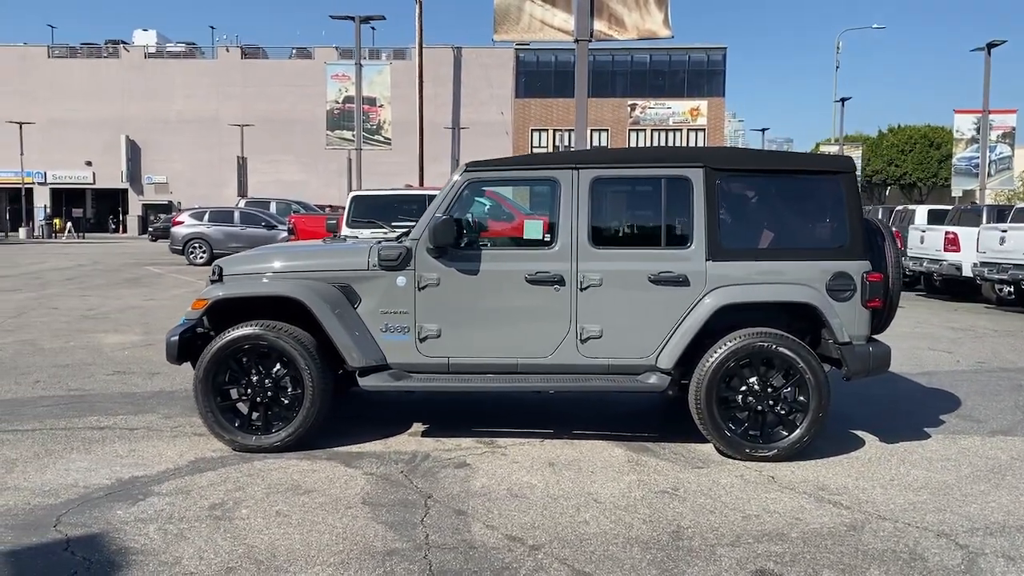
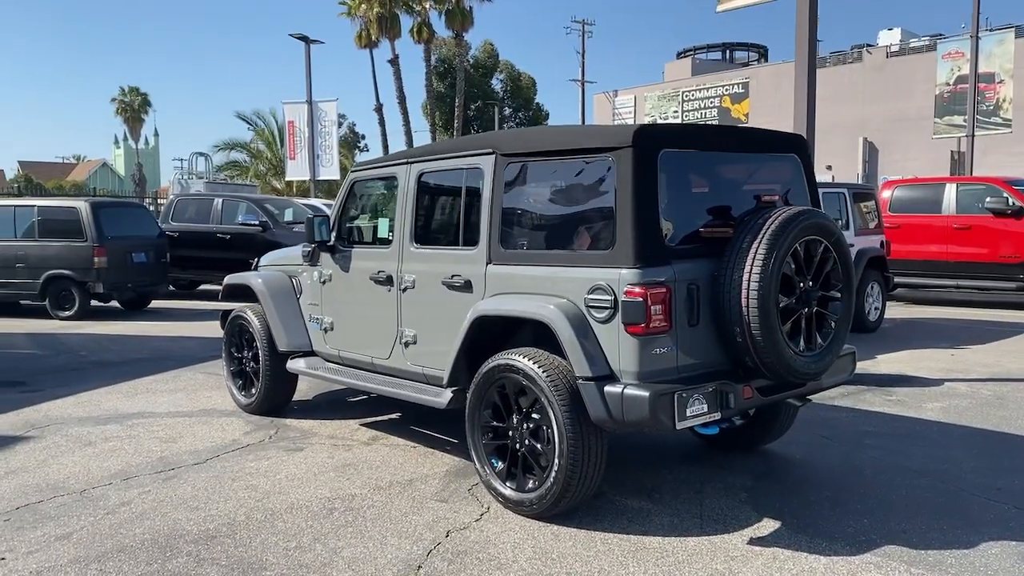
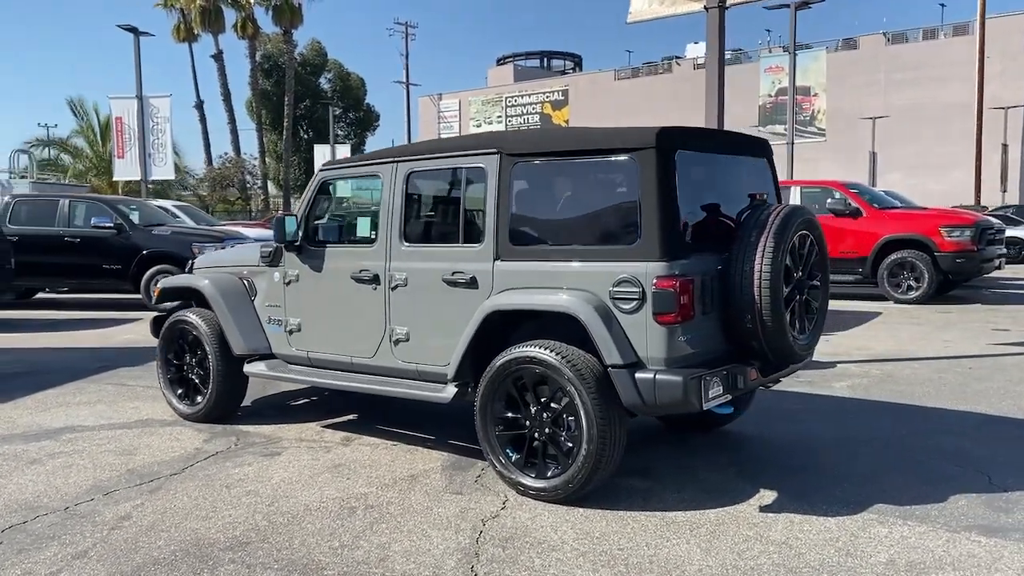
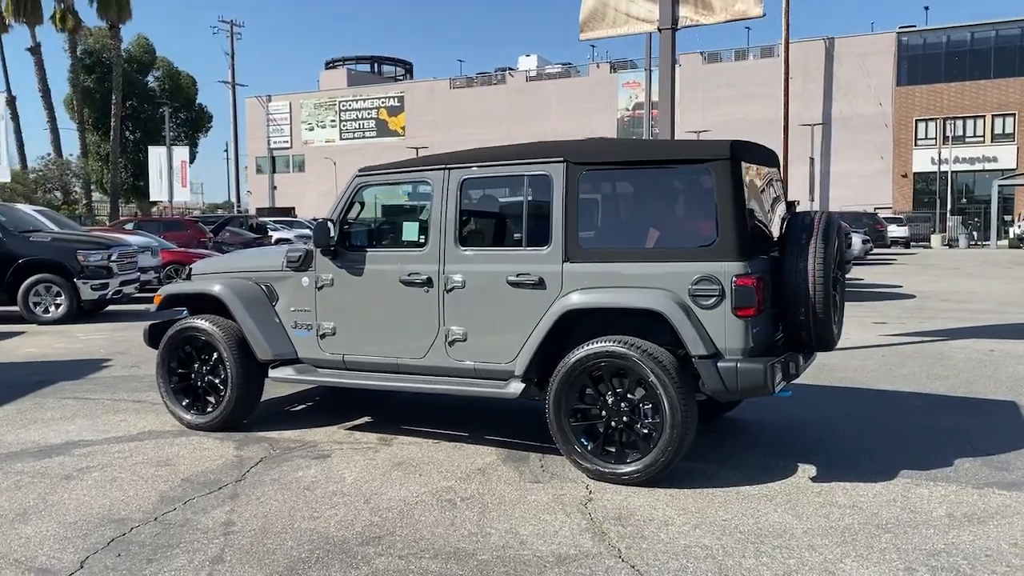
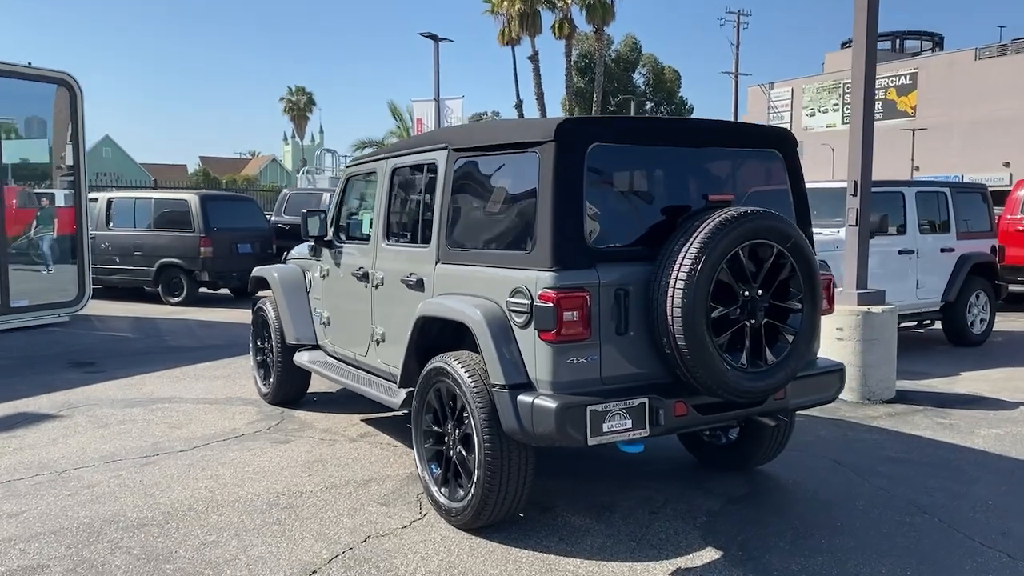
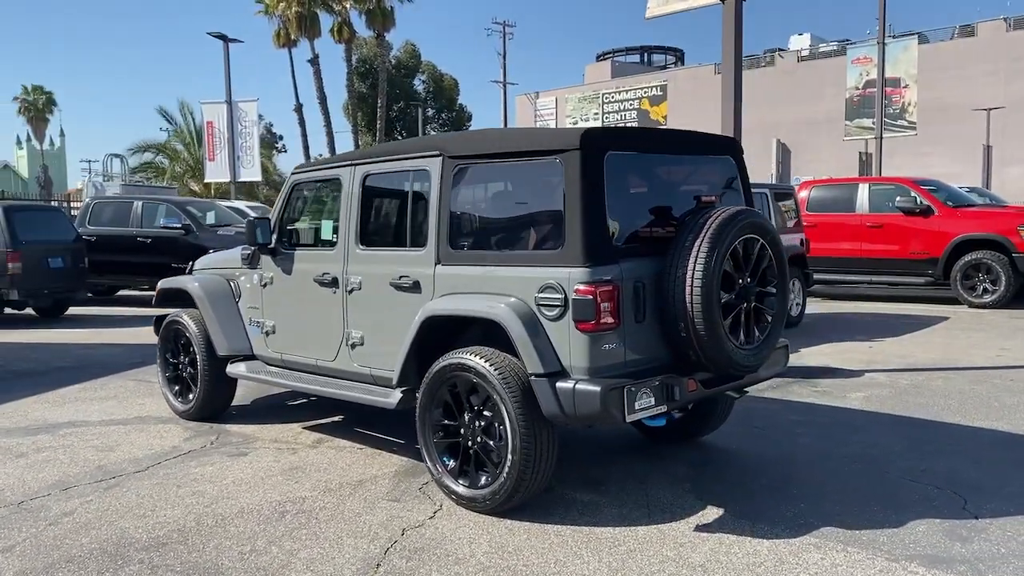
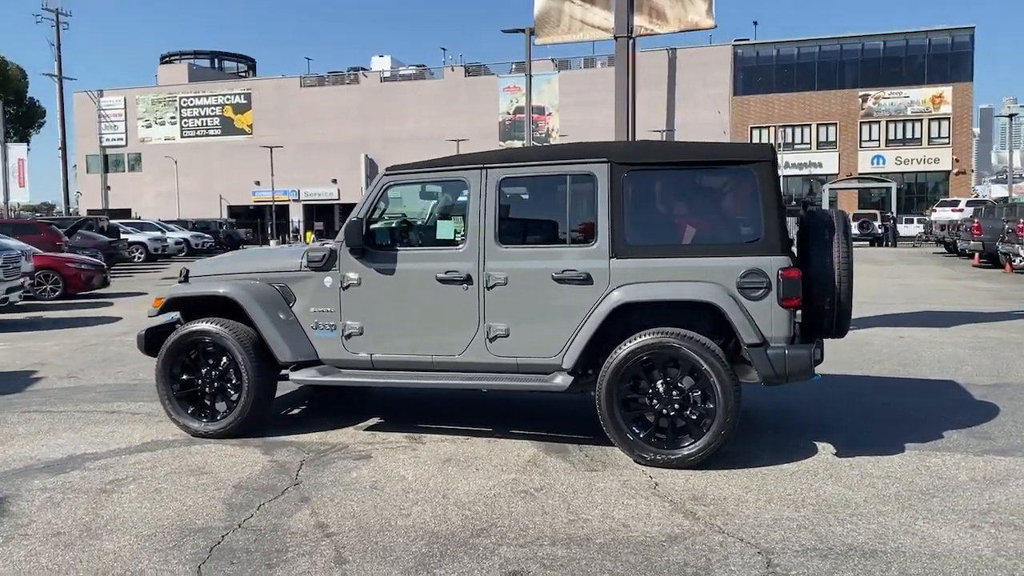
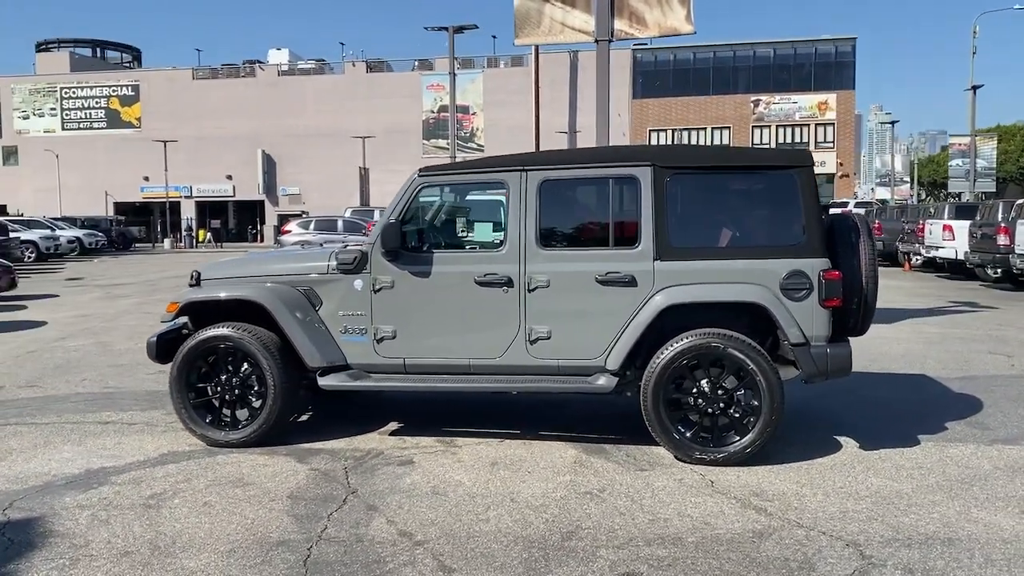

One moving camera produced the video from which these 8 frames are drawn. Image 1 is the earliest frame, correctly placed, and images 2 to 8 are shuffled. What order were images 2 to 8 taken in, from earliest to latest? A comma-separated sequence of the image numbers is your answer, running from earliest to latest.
8, 7, 4, 3, 6, 2, 5
